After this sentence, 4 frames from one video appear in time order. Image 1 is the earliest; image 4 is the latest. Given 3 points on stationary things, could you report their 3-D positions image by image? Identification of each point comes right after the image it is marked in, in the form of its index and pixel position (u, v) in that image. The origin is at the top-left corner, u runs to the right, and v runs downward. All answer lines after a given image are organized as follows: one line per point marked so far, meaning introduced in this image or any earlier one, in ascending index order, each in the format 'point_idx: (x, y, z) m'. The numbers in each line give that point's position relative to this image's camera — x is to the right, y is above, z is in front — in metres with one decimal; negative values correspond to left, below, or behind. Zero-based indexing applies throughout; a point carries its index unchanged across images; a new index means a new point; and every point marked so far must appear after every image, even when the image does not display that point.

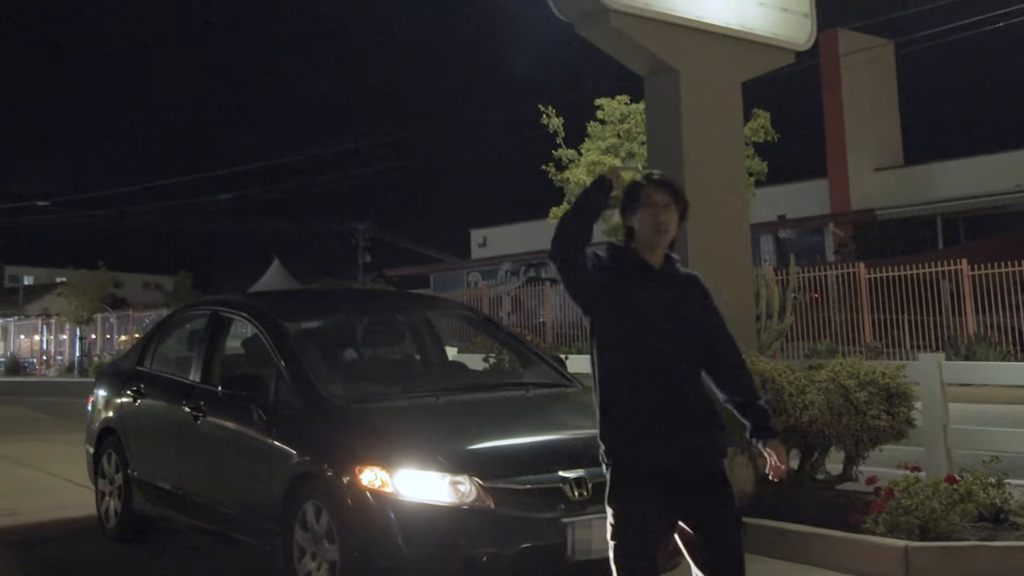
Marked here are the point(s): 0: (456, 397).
0: (-0.3, -0.6, +4.8) m
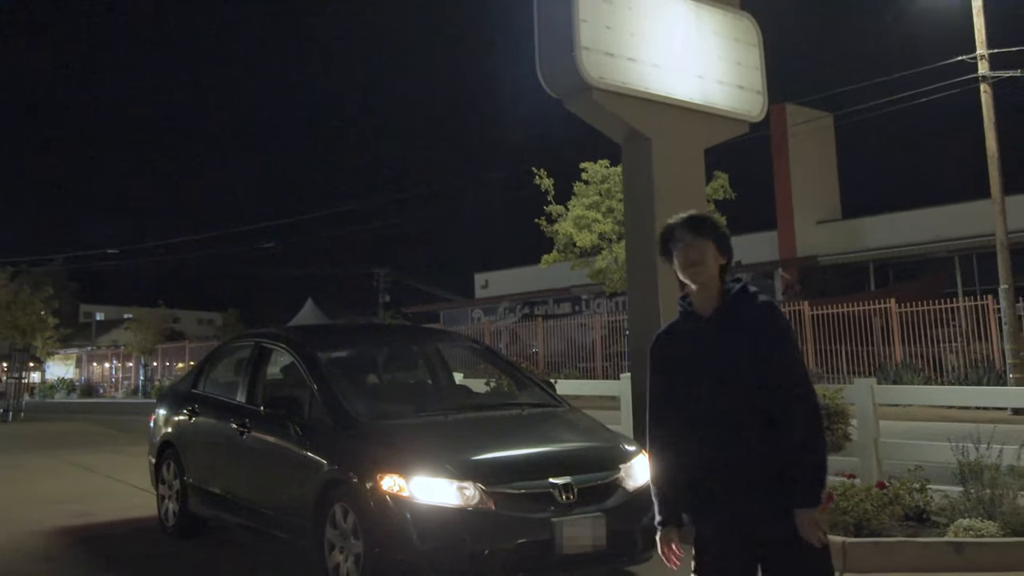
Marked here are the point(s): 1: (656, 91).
0: (-0.3, -0.8, +5.7) m
1: (+1.0, +1.4, +6.0) m
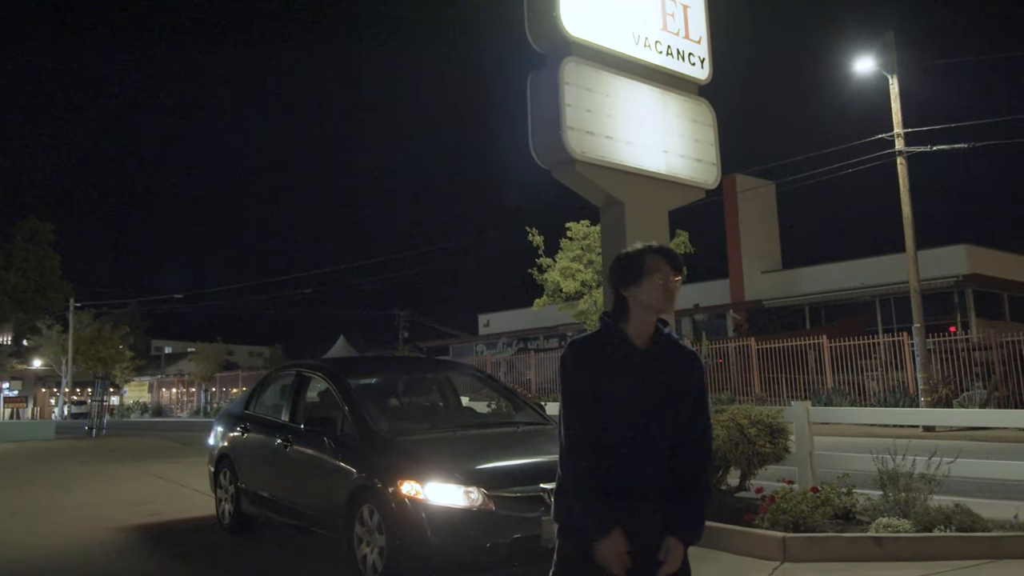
0: (-0.4, -1.2, +7.0) m
1: (+1.0, +1.1, +7.2) m
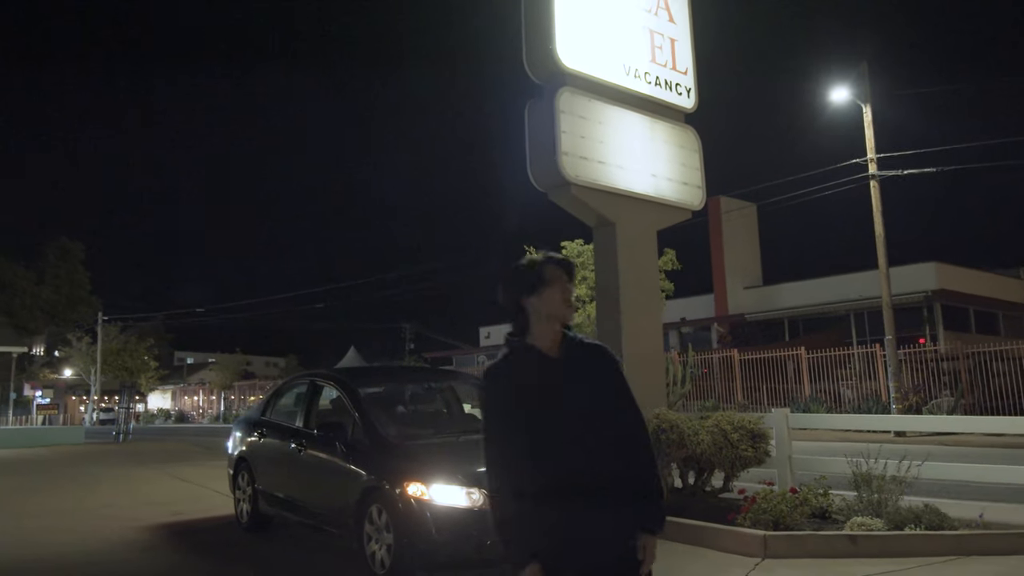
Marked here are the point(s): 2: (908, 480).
0: (-0.4, -1.3, +7.5) m
1: (+1.0, +0.9, +7.8) m
2: (+3.7, -1.8, +7.9) m
